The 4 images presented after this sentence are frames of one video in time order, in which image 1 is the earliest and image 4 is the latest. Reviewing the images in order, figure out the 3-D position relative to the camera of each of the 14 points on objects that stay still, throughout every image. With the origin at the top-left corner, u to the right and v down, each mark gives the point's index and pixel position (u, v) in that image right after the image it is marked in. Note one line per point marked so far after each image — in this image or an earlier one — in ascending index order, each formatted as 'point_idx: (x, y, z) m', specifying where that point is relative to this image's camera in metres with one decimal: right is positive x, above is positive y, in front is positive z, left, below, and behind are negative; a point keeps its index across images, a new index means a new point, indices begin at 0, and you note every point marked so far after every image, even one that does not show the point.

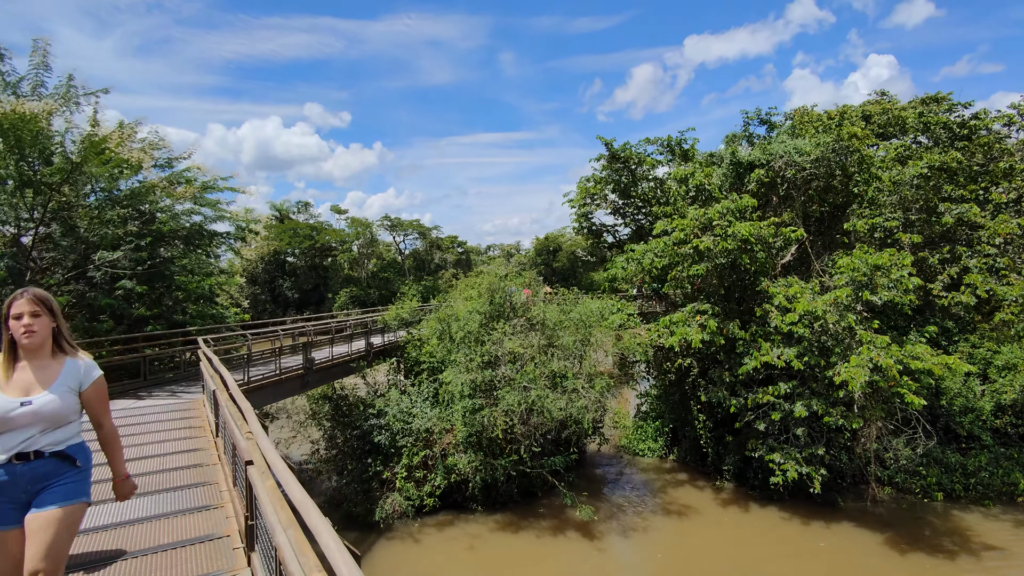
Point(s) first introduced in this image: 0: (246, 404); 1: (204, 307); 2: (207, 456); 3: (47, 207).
0: (-2.0, -0.9, +4.3) m
1: (-6.3, -0.4, +11.8) m
2: (-2.7, -1.5, +5.2) m
3: (-6.7, +1.2, +8.4) m
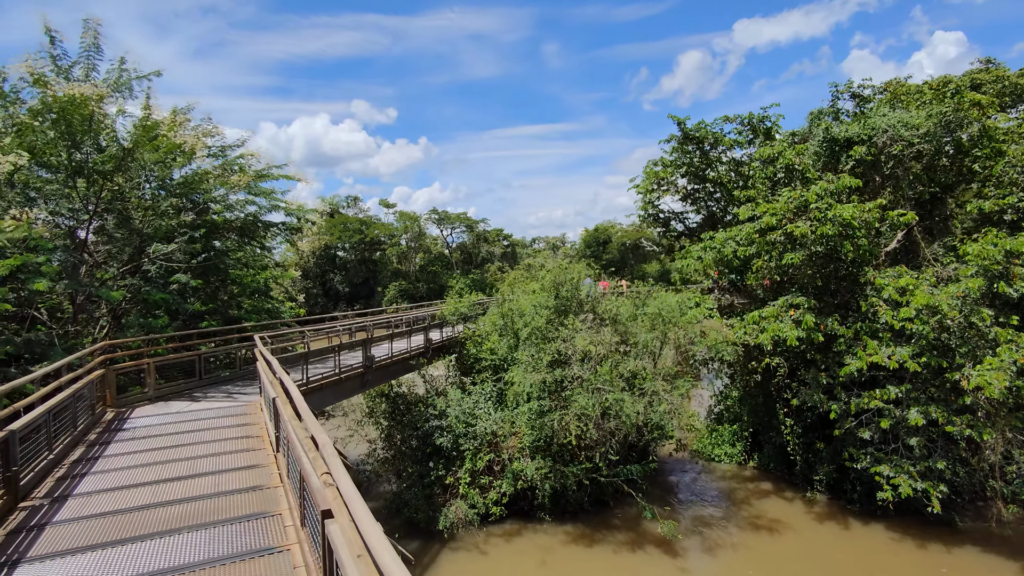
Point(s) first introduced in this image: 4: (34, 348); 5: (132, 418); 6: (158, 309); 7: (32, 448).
0: (-1.2, -0.8, +3.6) m
1: (-4.9, -0.3, +11.4) m
2: (-1.9, -1.5, +4.5) m
3: (-5.7, +1.3, +8.0) m
4: (-5.8, -0.7, +7.1) m
5: (-4.2, -1.4, +6.4) m
6: (-5.5, -0.3, +9.1) m
7: (-3.6, -1.2, +4.4) m
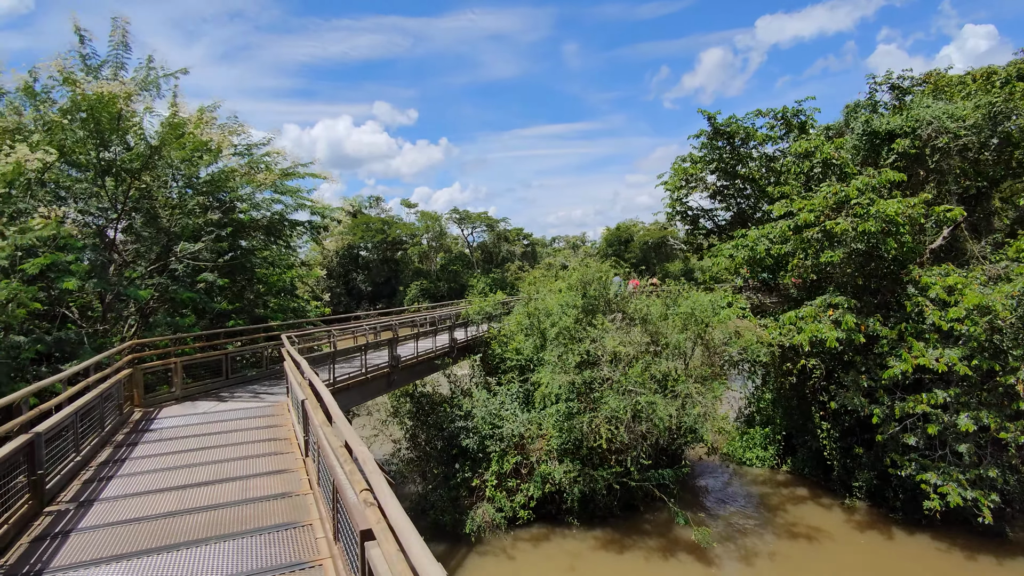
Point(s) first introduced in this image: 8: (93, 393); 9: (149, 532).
0: (-1.0, -0.8, +3.4) m
1: (-4.4, -0.2, +11.4) m
2: (-1.6, -1.5, +4.4) m
3: (-5.3, +1.3, +8.0) m
4: (-5.5, -0.7, +7.1) m
5: (-3.9, -1.4, +6.4) m
6: (-5.1, -0.3, +9.1) m
7: (-3.4, -1.2, +4.3) m
8: (-3.7, -0.9, +5.2) m
9: (-2.2, -1.5, +3.6) m
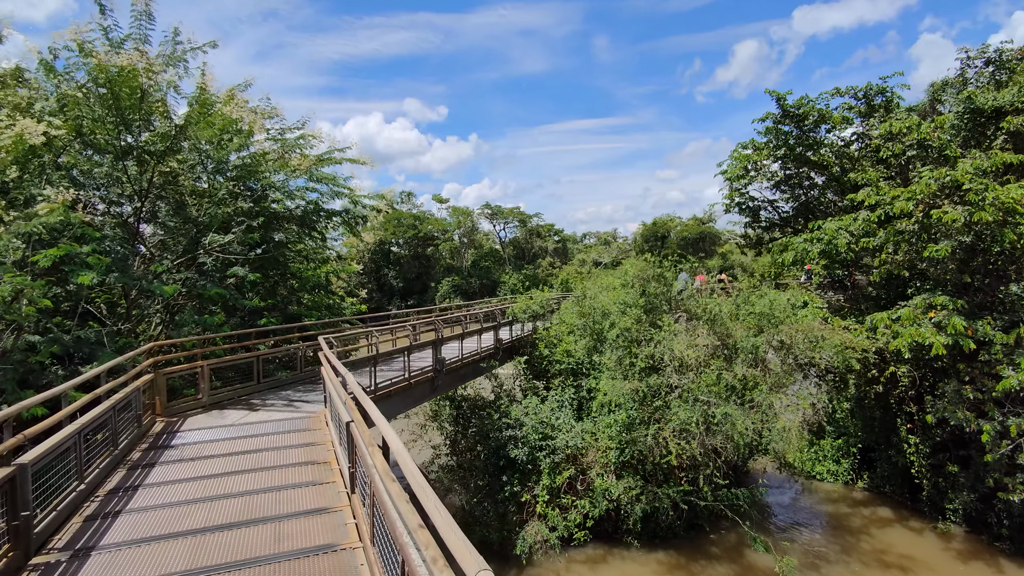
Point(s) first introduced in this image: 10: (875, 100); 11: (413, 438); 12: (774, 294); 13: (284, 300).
0: (-0.5, -0.8, +2.6) m
1: (-3.5, -0.2, +10.6) m
2: (-1.1, -1.4, +3.5) m
3: (-4.5, +1.3, +7.3) m
4: (-4.8, -0.7, +6.4) m
5: (-3.2, -1.4, +5.6) m
6: (-4.3, -0.2, +8.4) m
7: (-2.8, -1.2, +3.6) m
8: (-3.1, -0.9, +4.4) m
9: (-1.7, -1.5, +2.8) m
10: (+7.1, +3.7, +11.4) m
11: (-2.0, -3.1, +11.8) m
12: (+4.4, -0.1, +9.8) m
13: (-3.8, -0.2, +9.6) m
